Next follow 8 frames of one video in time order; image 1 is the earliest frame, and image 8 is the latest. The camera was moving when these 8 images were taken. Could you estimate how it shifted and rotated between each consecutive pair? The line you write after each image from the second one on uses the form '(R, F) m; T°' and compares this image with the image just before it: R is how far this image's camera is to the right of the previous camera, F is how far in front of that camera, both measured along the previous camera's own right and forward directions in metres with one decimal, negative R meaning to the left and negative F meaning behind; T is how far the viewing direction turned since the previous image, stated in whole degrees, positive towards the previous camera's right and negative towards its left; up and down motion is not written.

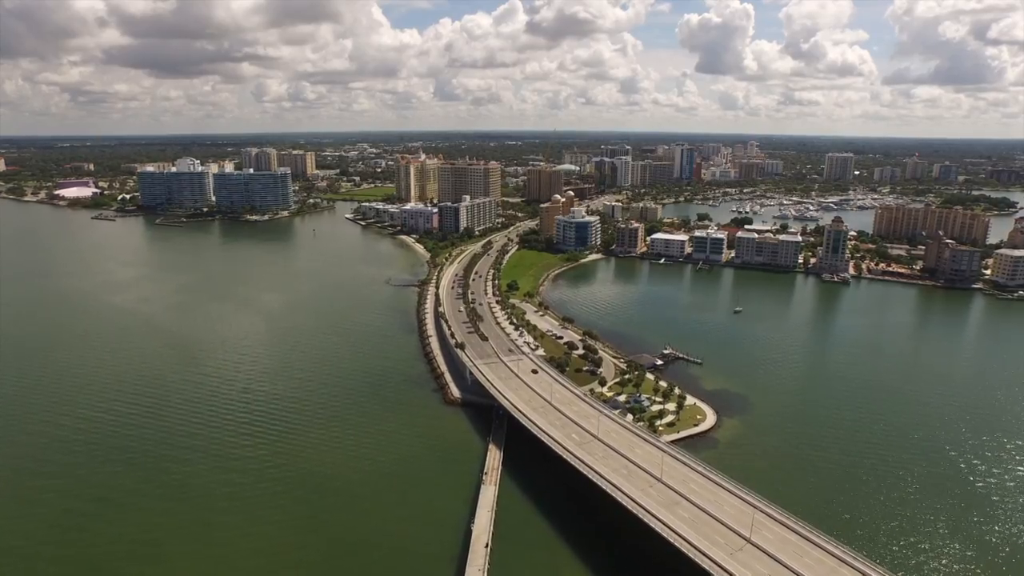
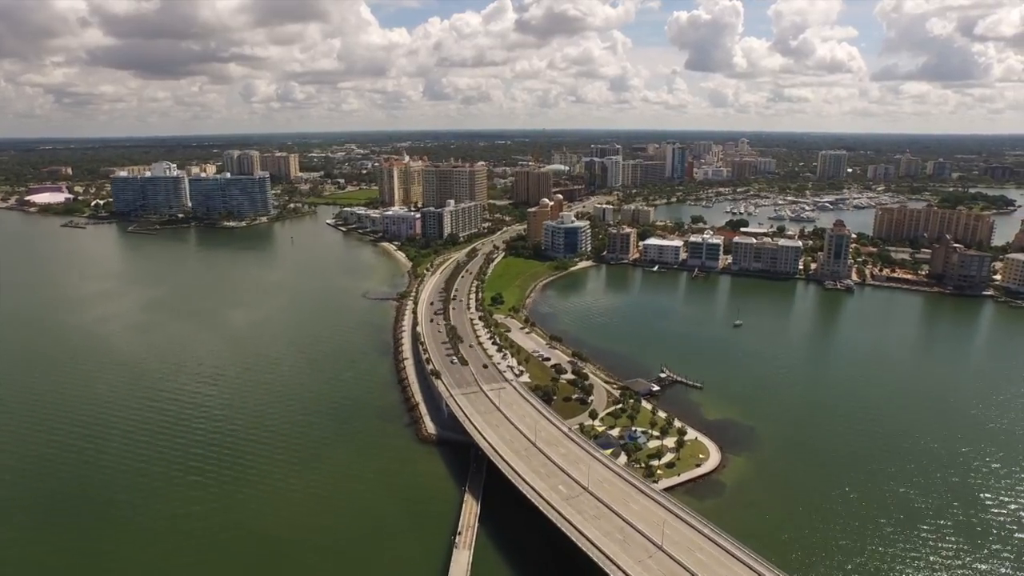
(+0.5, +2.8) m; +1°
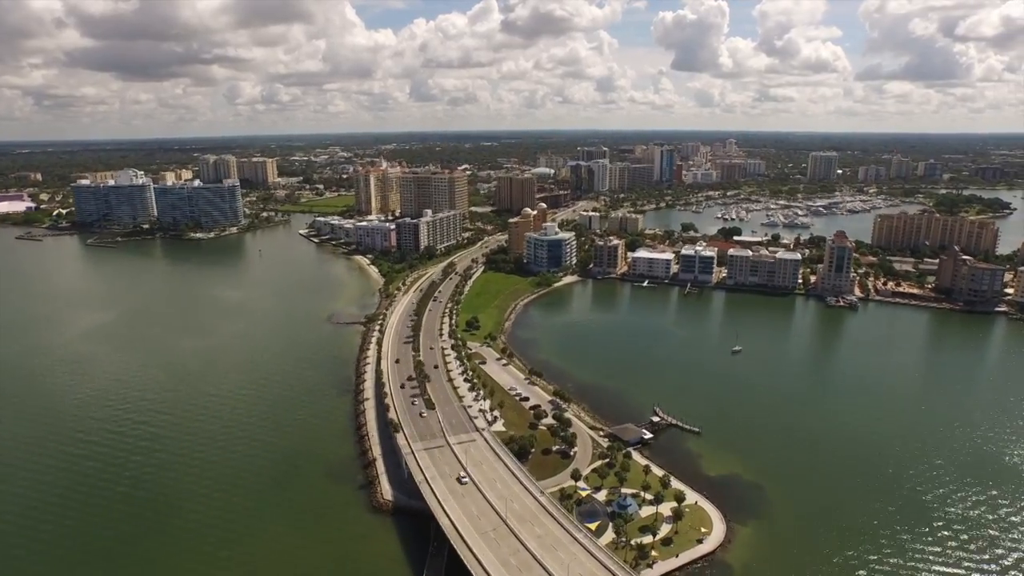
(+0.7, +3.5) m; +1°
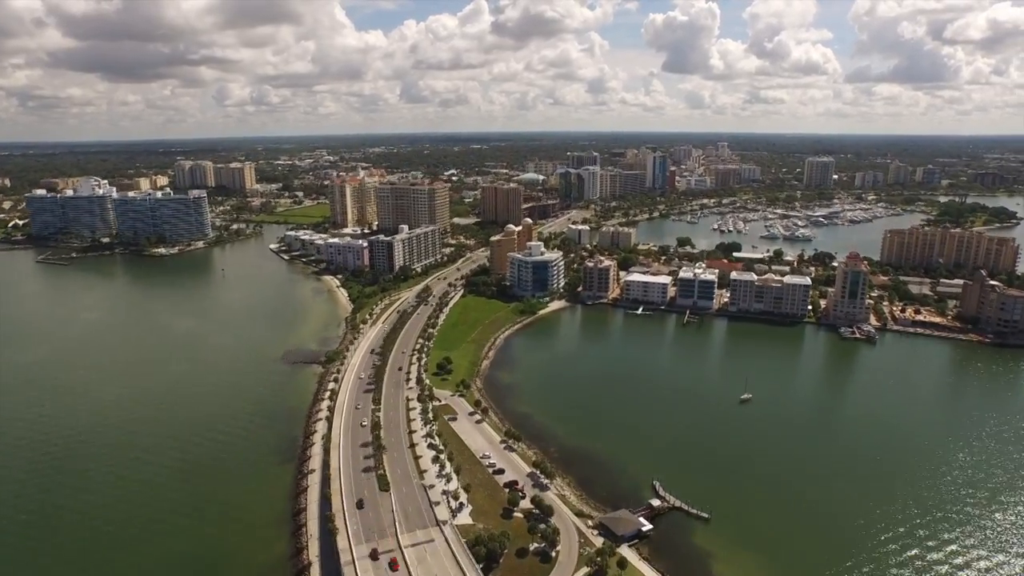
(+0.7, +4.4) m; +1°
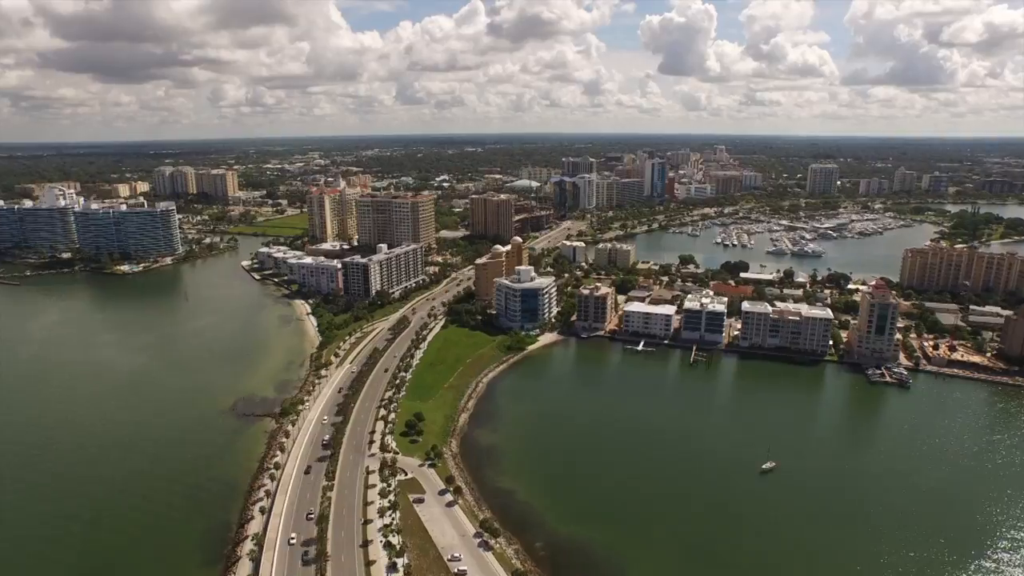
(+0.6, +4.5) m; 0°
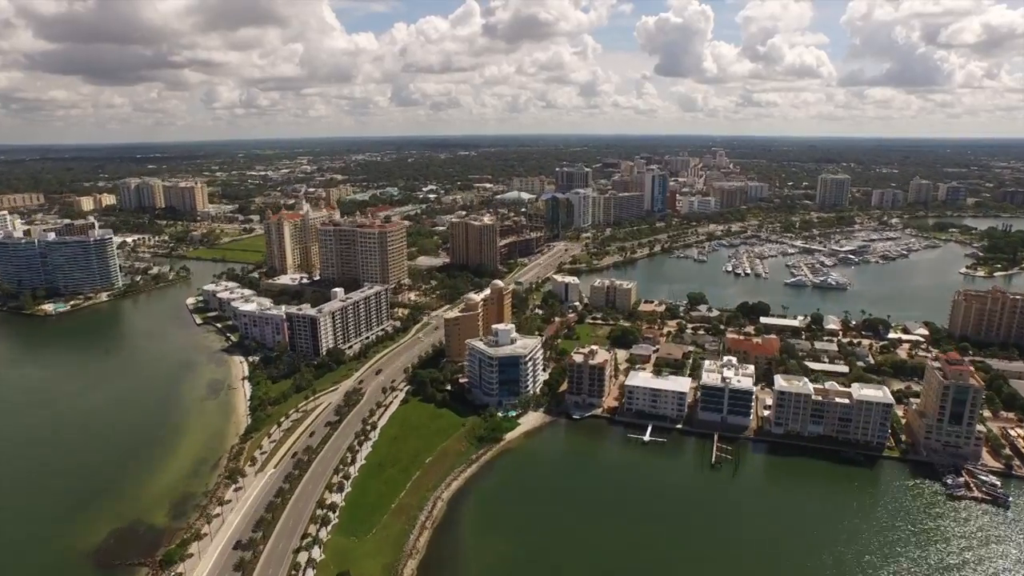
(+1.1, +7.9) m; 0°
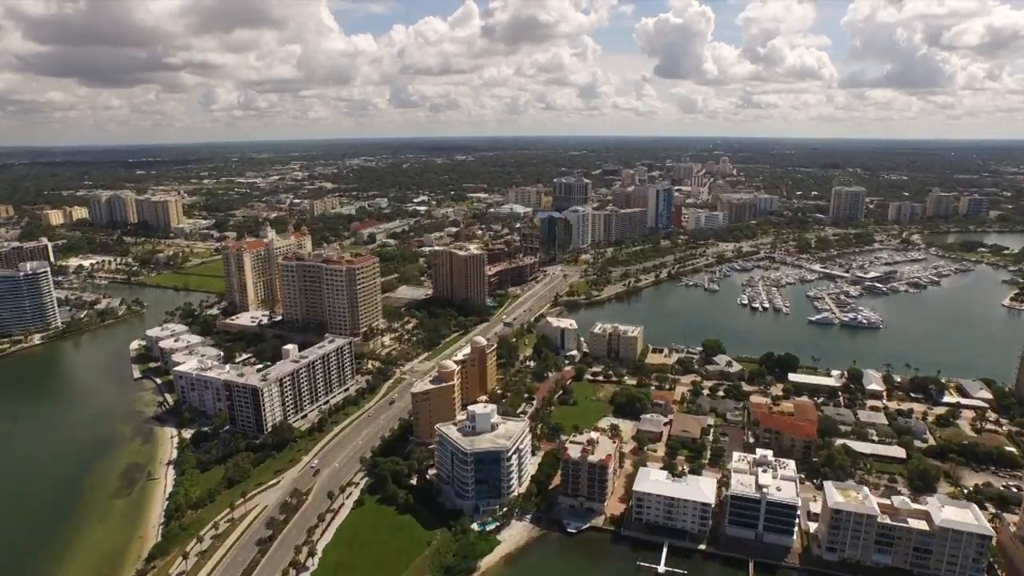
(+0.8, +6.8) m; 0°
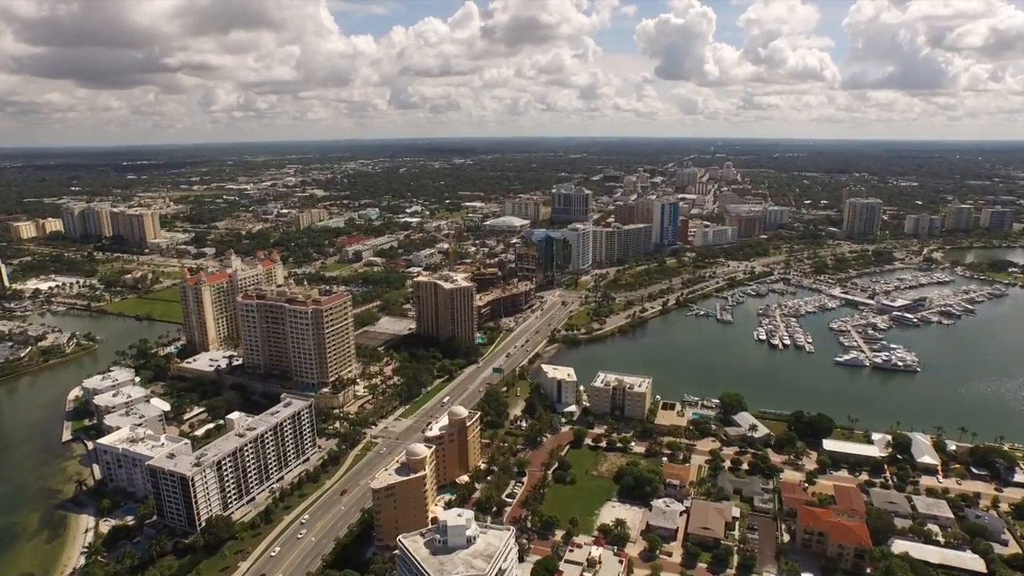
(+0.7, +5.8) m; 0°
